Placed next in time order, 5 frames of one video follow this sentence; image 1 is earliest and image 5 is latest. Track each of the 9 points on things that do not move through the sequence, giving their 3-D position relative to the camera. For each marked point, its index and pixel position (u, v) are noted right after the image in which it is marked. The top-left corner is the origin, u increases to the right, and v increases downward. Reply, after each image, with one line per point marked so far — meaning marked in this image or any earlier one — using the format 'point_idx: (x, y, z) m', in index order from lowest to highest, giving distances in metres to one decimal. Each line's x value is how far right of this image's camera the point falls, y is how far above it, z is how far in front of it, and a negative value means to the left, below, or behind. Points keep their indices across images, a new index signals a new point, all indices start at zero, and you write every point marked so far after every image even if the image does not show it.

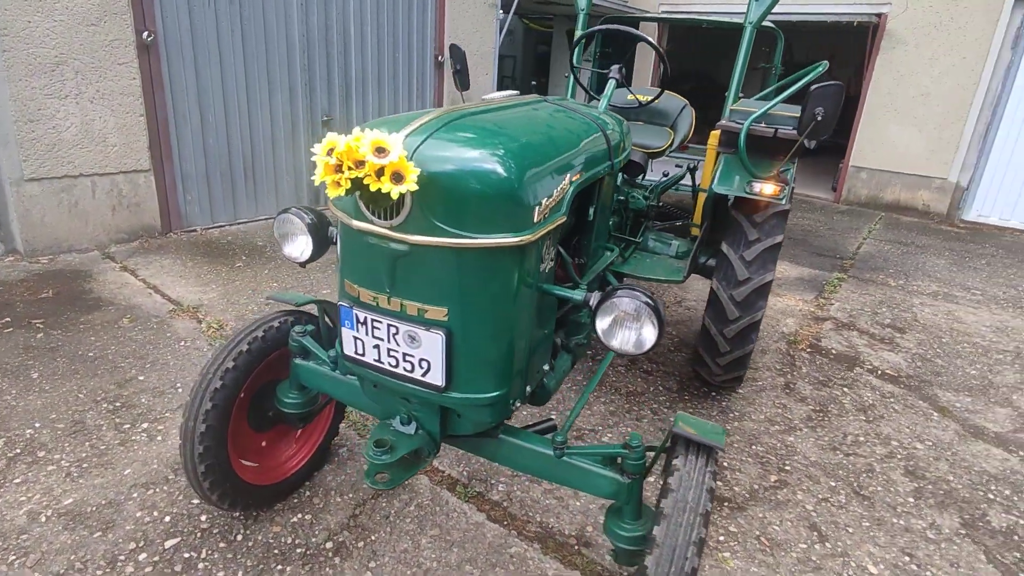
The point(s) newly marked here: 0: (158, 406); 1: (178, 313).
0: (-1.3, -0.4, +2.3) m
1: (-1.7, -0.1, +3.0) m
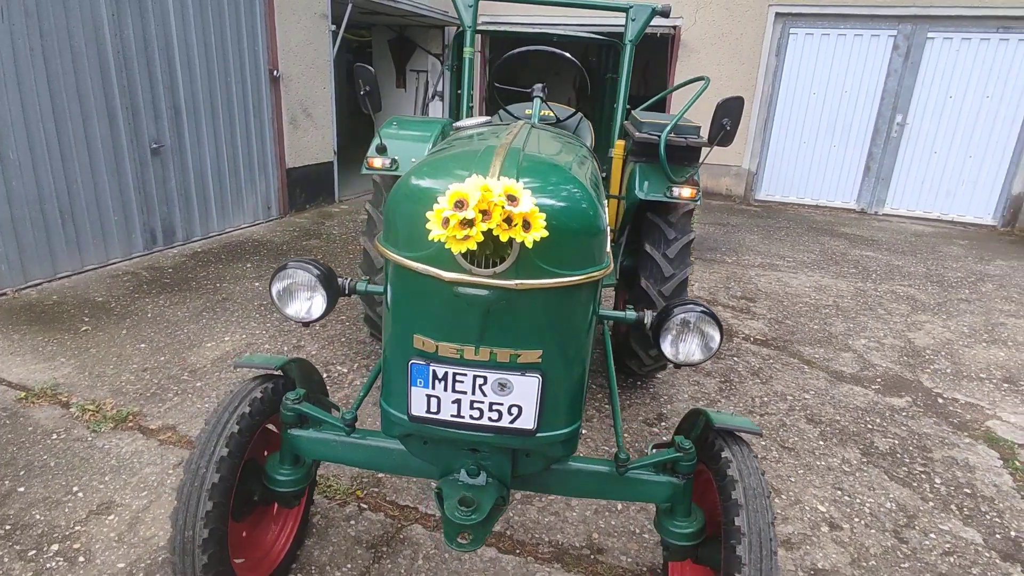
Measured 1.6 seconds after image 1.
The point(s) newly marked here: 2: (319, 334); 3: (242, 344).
0: (-1.4, -0.7, +1.8) m
1: (-1.9, -0.4, +2.4) m
2: (-1.0, -0.3, +3.2) m
3: (-1.4, -0.3, +3.0) m
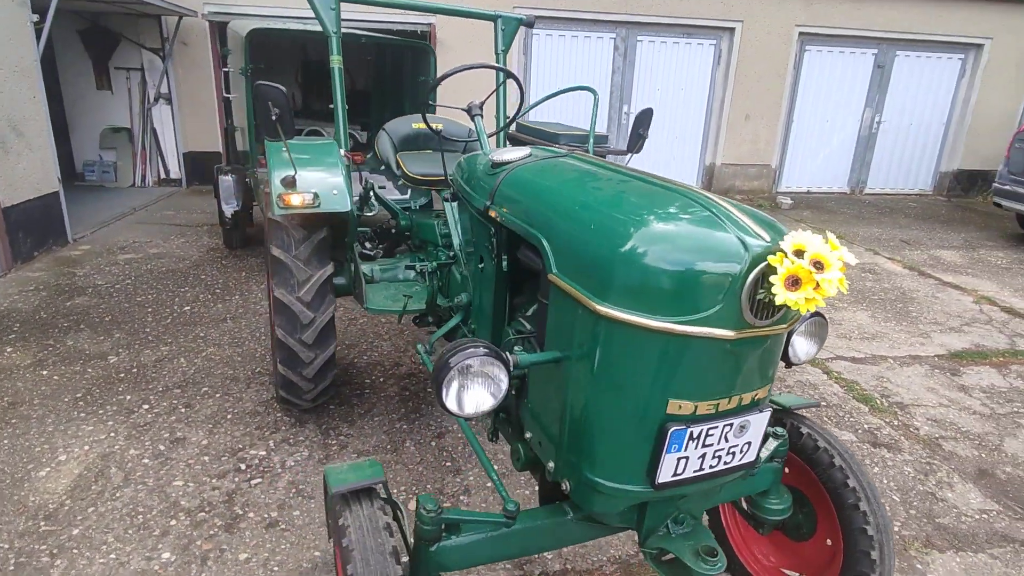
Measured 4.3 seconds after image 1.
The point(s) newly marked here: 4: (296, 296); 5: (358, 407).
0: (-1.0, -1.0, +1.2) m
1: (-1.8, -0.9, +1.4) m
2: (-1.3, -0.6, +2.5) m
3: (-1.6, -0.6, +2.2) m
4: (-0.8, 0.0, +2.2) m
5: (-0.7, -0.5, +2.7) m
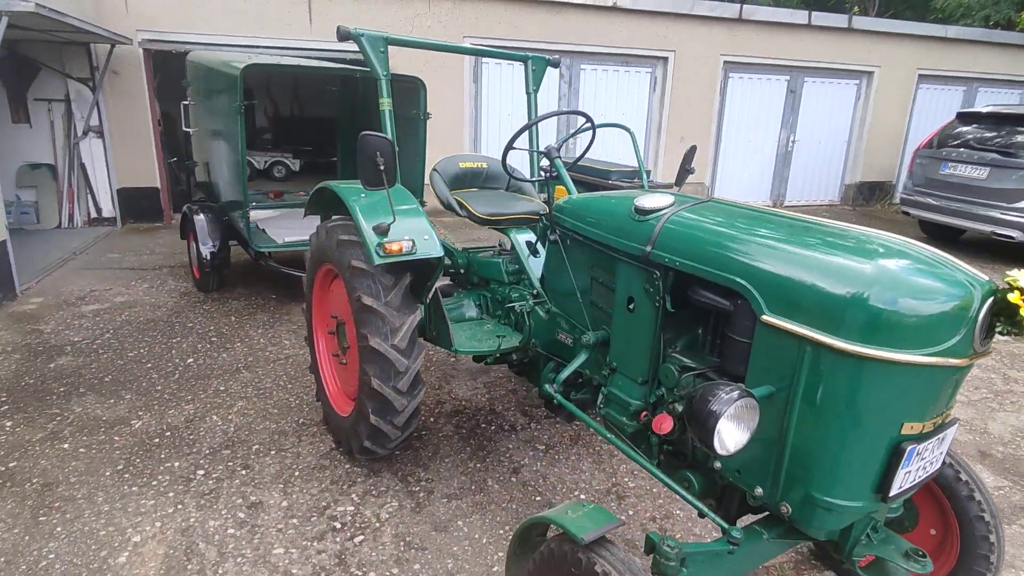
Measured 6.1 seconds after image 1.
0: (-0.4, -1.2, +1.1) m
1: (-1.2, -1.1, +1.2) m
2: (-1.0, -0.8, +2.4) m
3: (-1.2, -0.9, +2.0) m
4: (-0.4, -0.2, +2.1) m
5: (-0.4, -0.7, +2.7) m
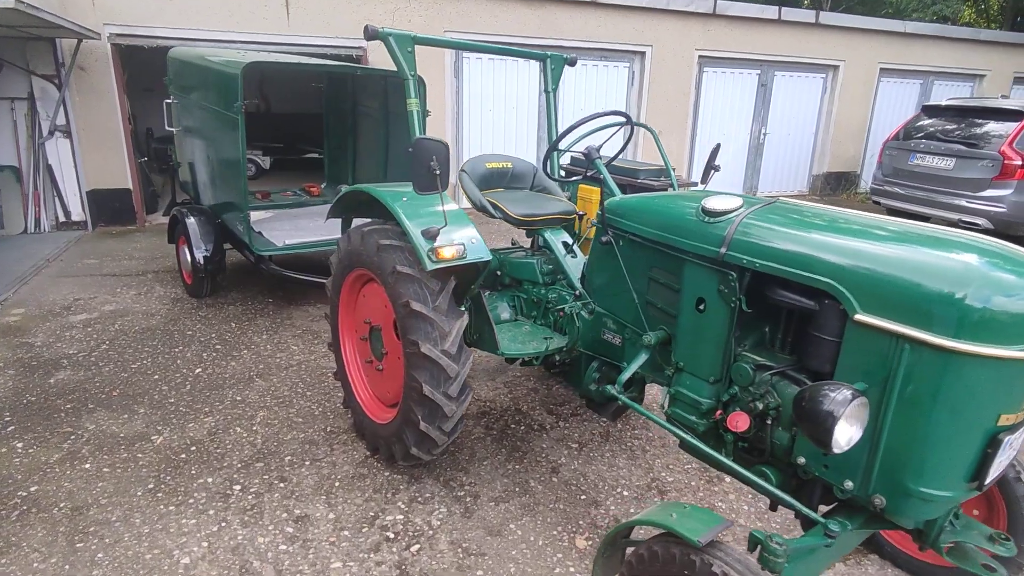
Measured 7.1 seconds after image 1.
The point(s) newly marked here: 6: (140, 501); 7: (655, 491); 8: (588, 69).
0: (-0.1, -1.2, +1.1) m
1: (-1.0, -1.1, +1.2) m
2: (-0.8, -0.8, +2.3) m
3: (-1.0, -0.9, +2.0) m
4: (-0.3, -0.2, +2.1) m
5: (-0.2, -0.7, +2.6) m
6: (-1.4, -0.8, +2.2) m
7: (+0.6, -0.8, +2.5) m
8: (+1.0, +2.9, +8.0) m
